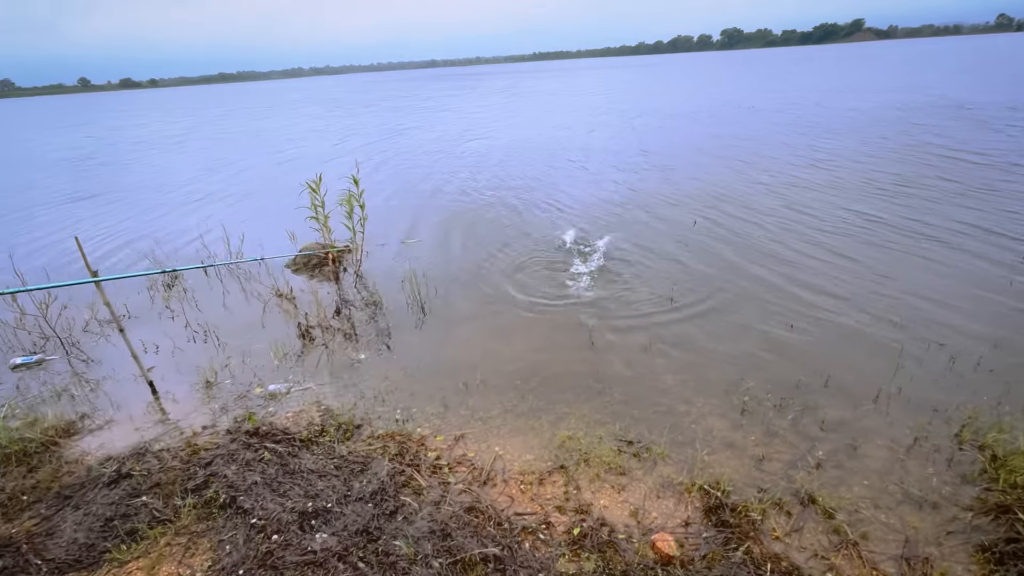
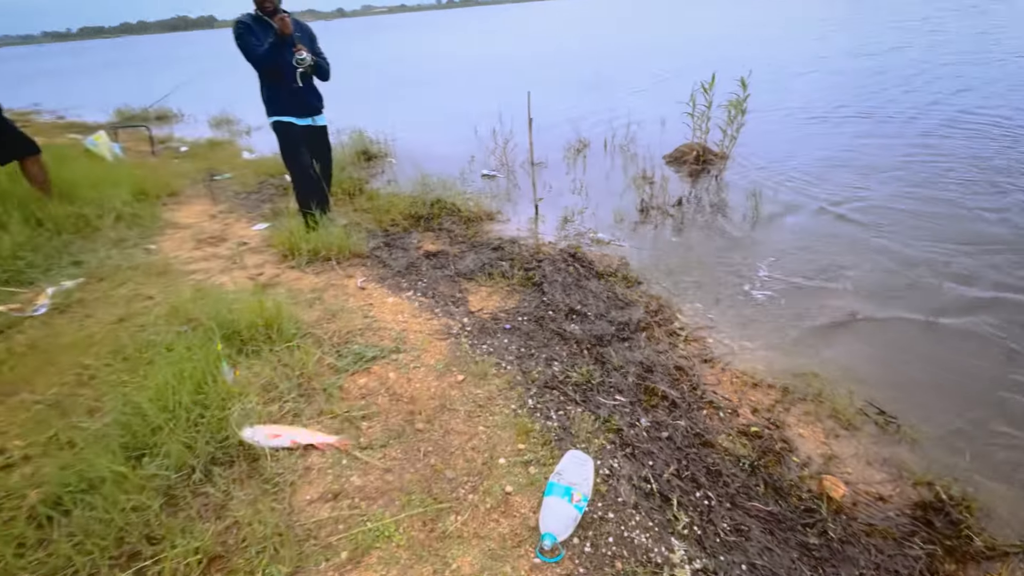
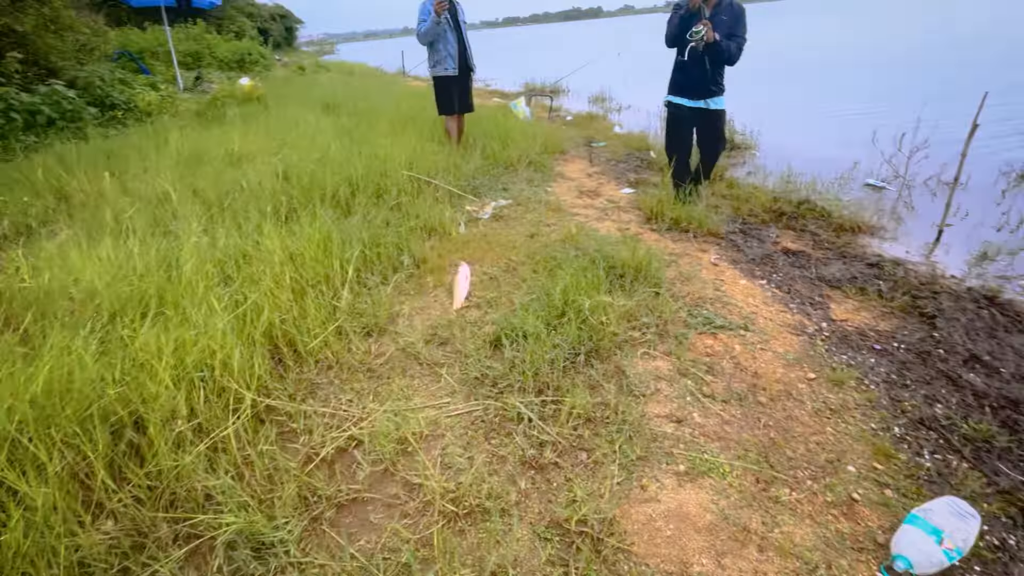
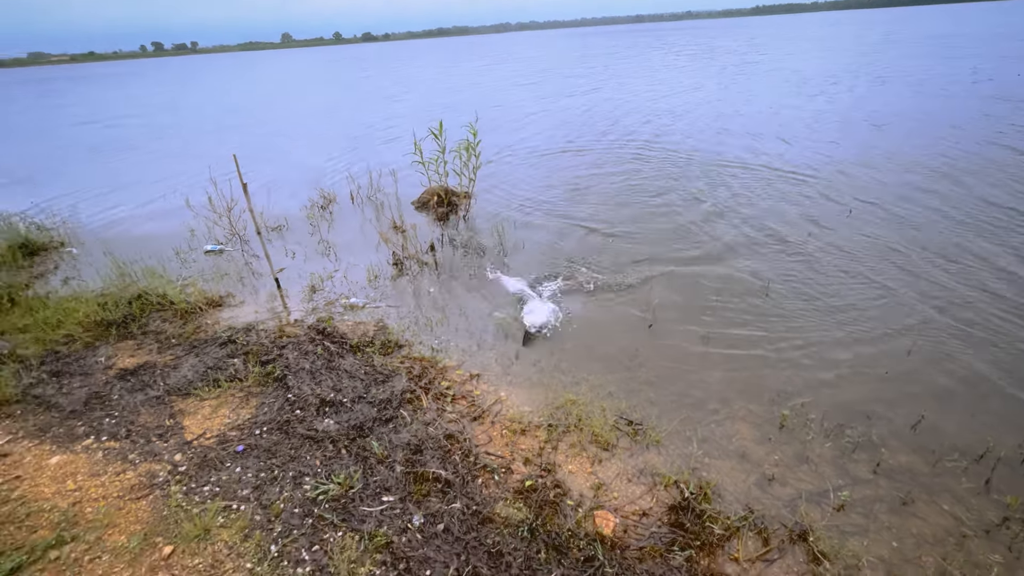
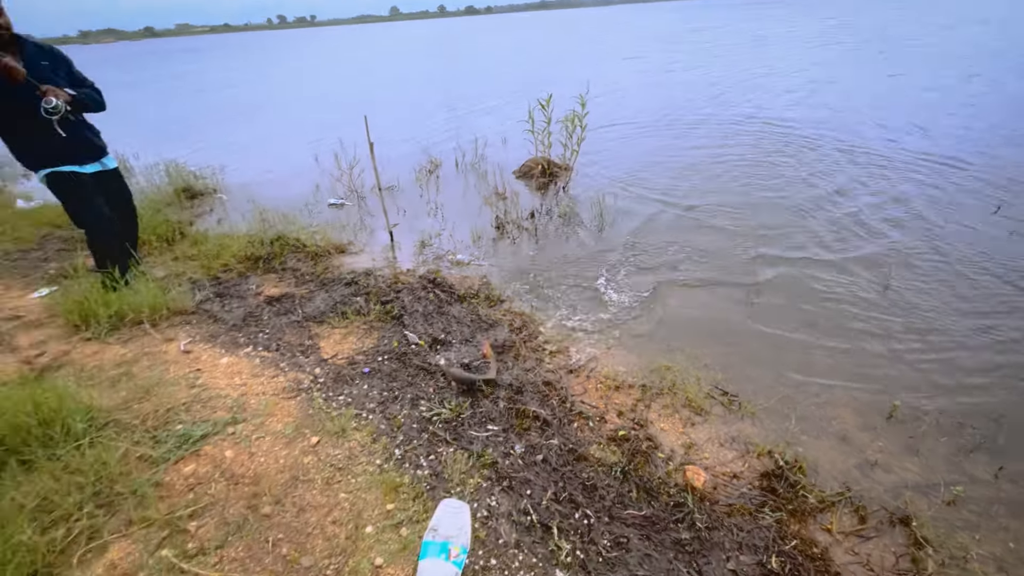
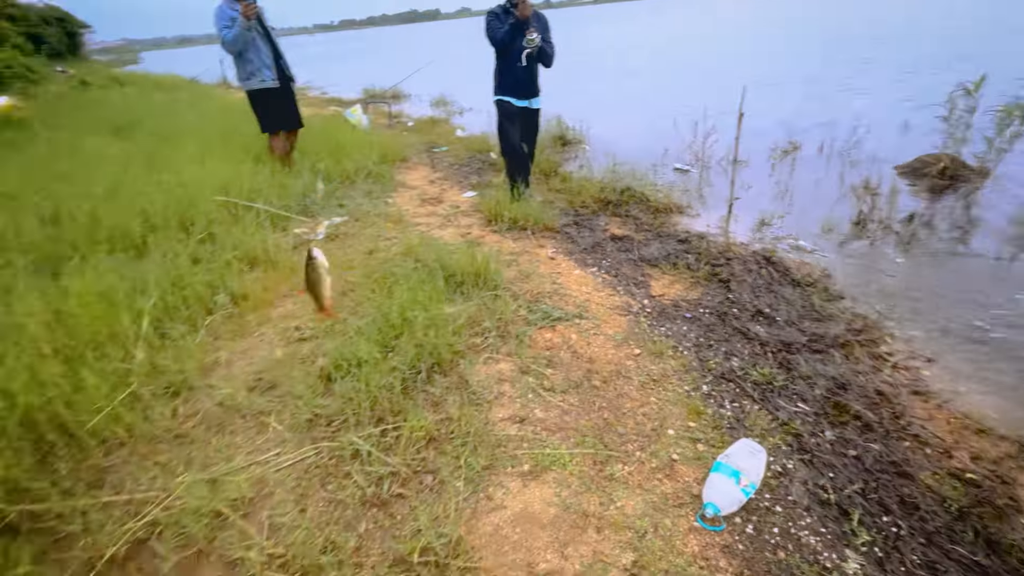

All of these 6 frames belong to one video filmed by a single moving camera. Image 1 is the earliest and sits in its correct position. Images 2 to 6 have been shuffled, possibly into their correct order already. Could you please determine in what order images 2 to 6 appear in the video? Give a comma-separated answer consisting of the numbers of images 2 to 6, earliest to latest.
4, 5, 2, 6, 3
